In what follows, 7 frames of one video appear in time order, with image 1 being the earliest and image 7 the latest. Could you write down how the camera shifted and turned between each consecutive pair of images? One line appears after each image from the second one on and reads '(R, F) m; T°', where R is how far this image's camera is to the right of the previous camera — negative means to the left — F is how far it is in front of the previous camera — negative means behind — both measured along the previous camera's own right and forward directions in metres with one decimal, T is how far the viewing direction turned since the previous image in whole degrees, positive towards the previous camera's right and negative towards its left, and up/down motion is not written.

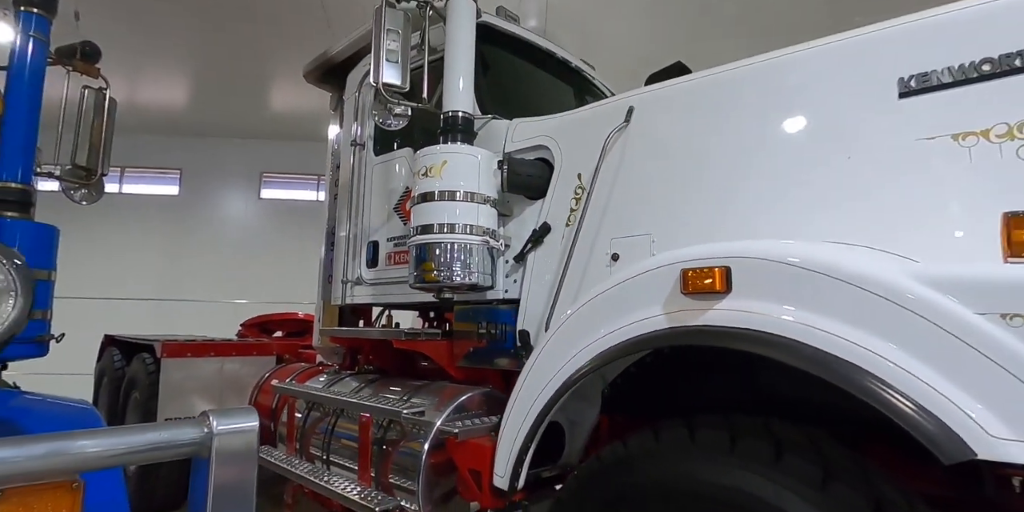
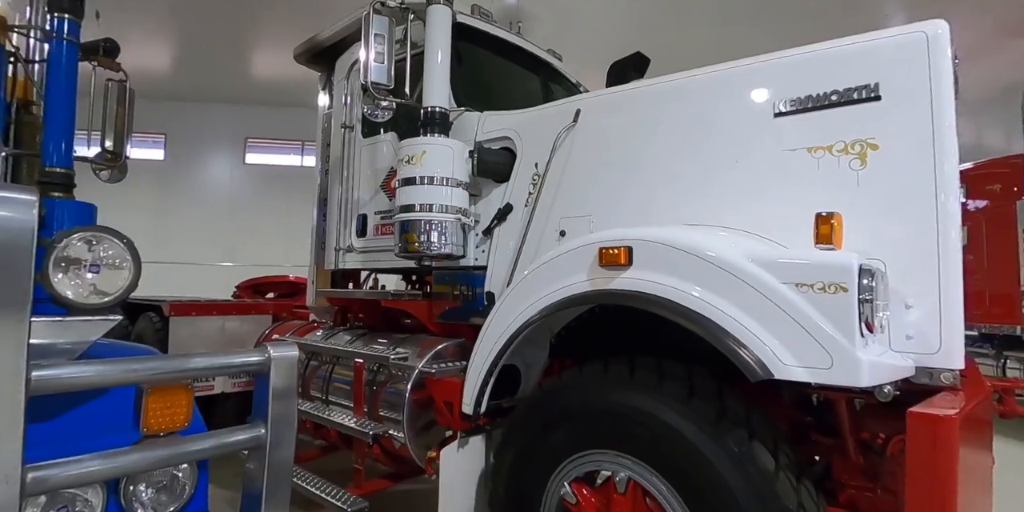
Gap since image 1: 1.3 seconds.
(+0.1, -0.4) m; +2°
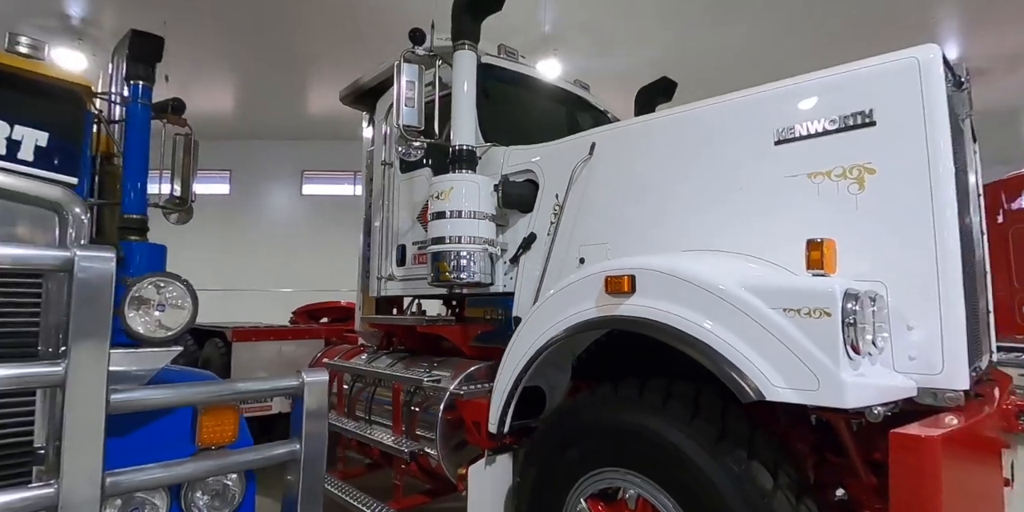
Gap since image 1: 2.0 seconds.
(+0.1, -0.1) m; -6°
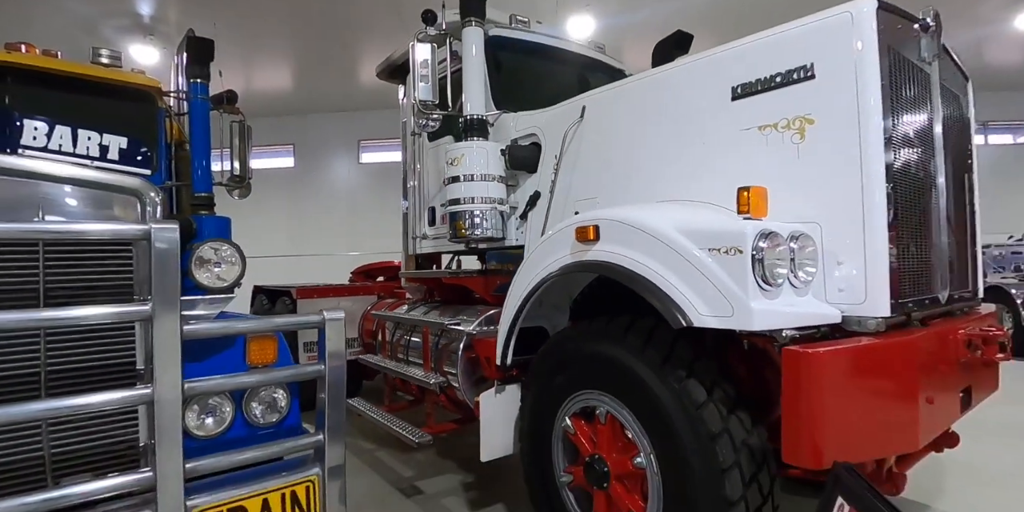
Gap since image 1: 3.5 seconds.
(+0.3, -0.3) m; -7°
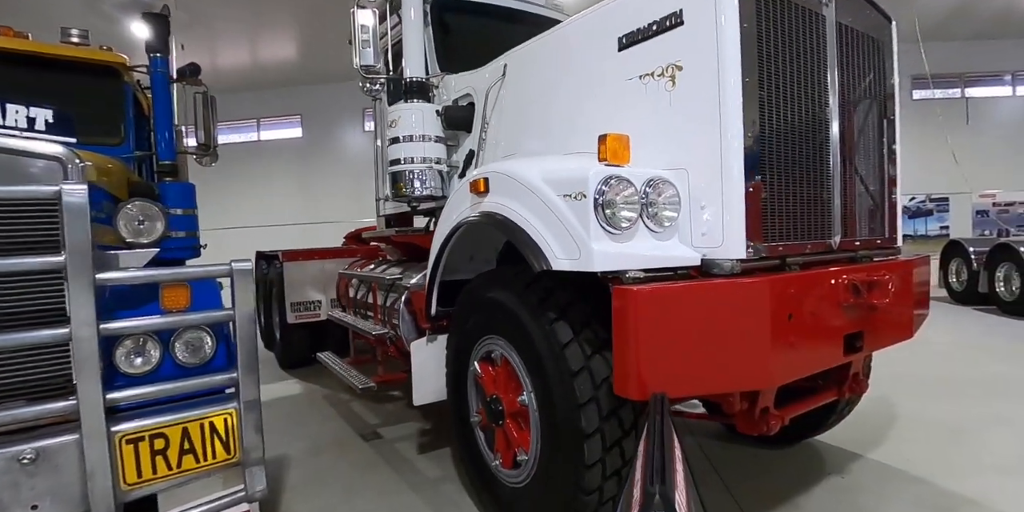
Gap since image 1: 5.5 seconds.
(+0.5, -0.1) m; -4°
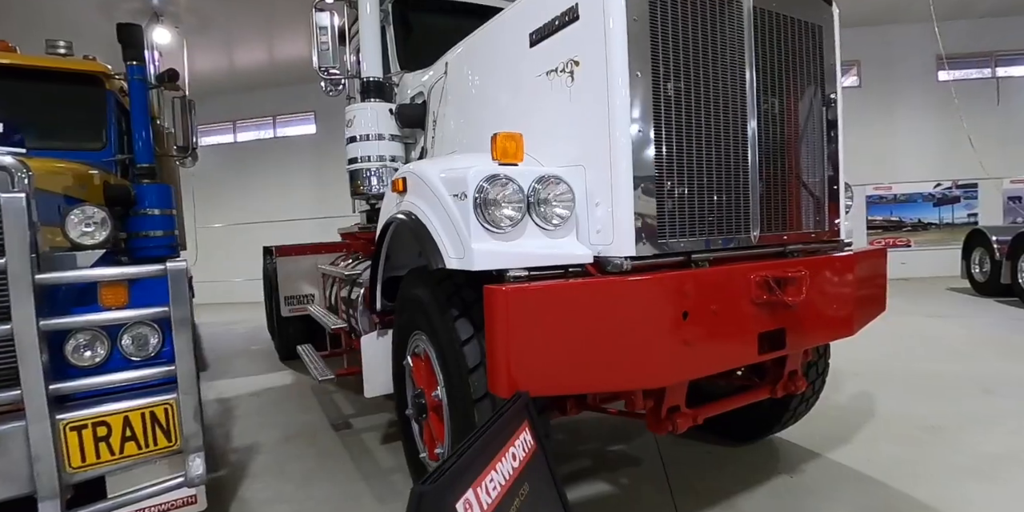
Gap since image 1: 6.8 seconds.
(+0.4, 0.0) m; -4°
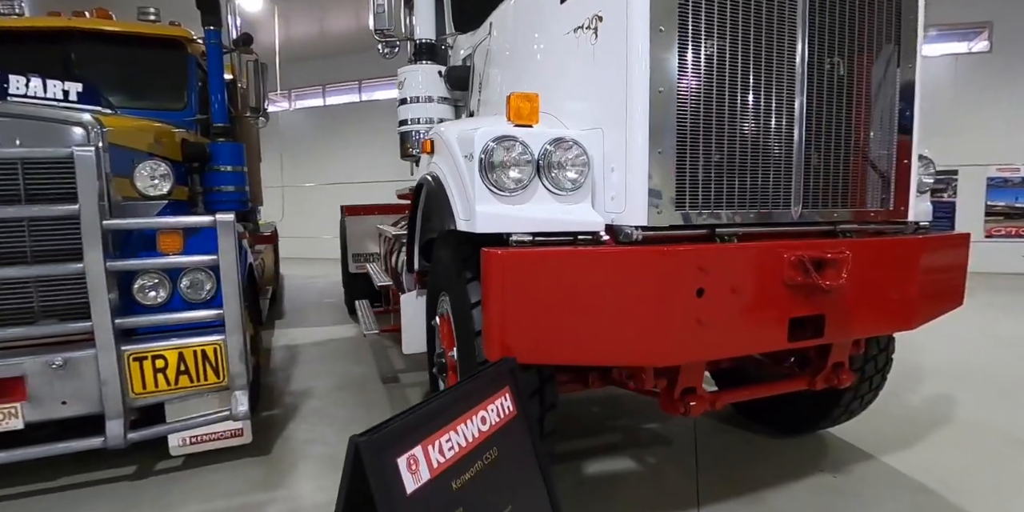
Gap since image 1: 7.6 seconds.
(+0.2, 0.0) m; -9°
